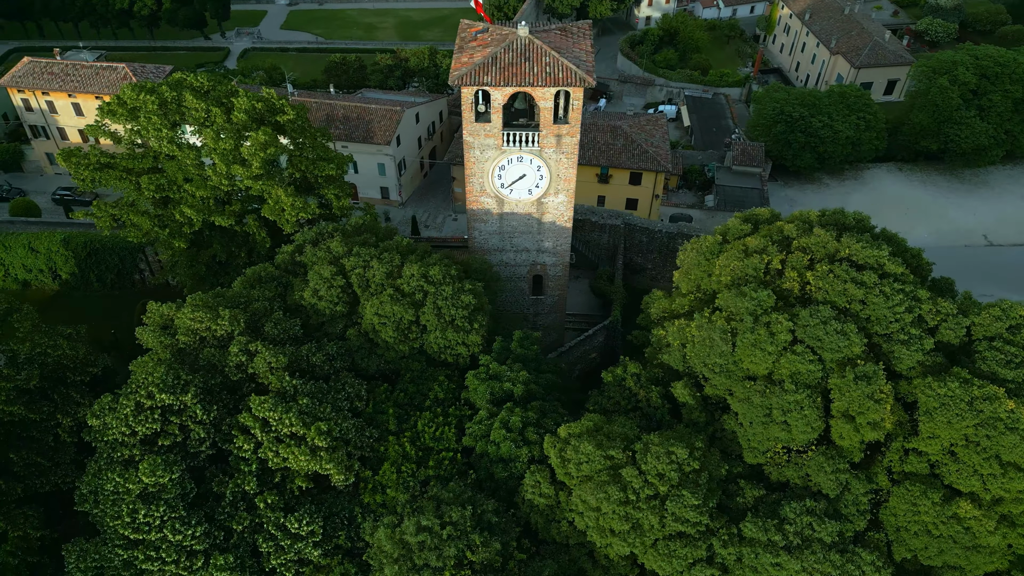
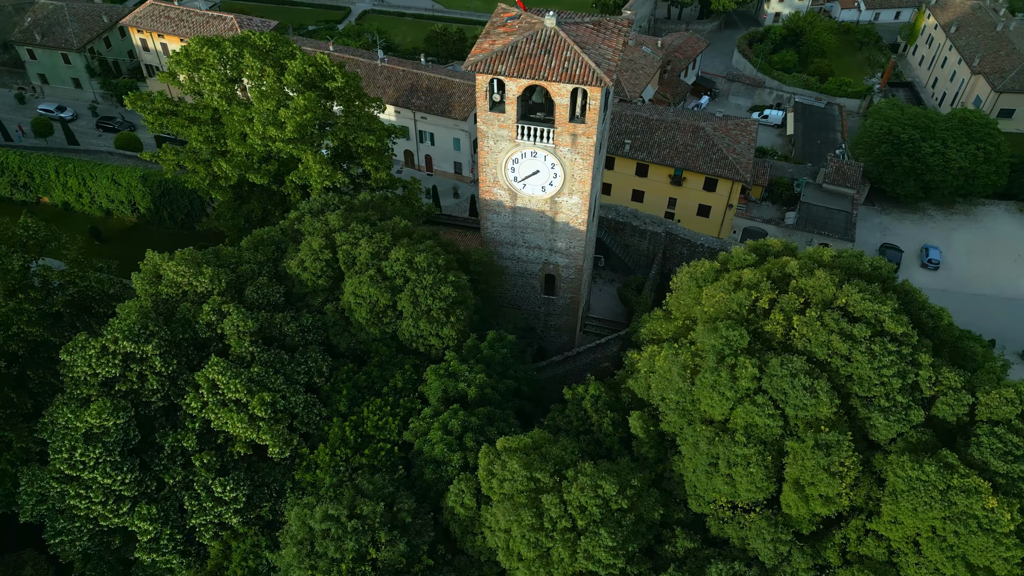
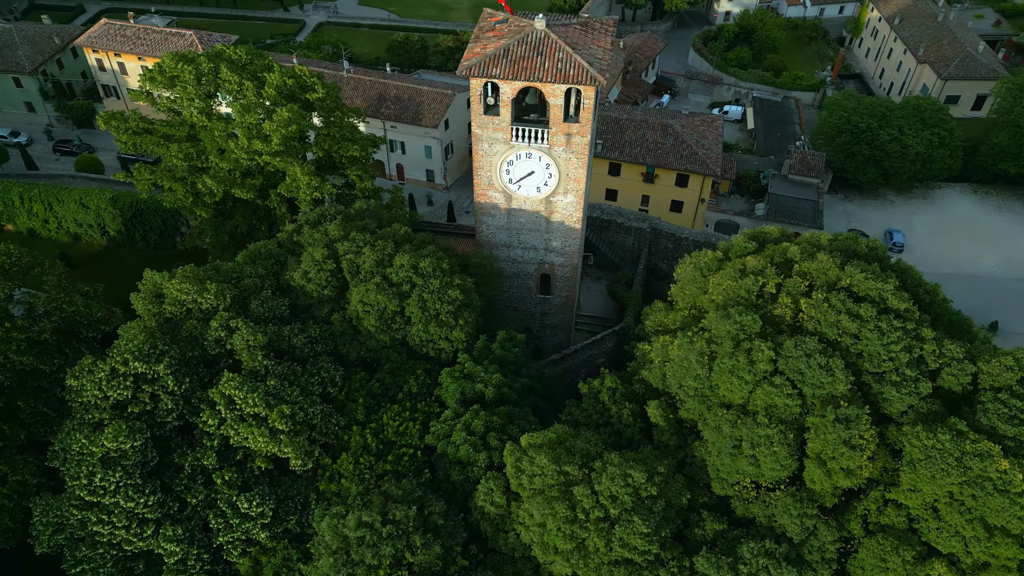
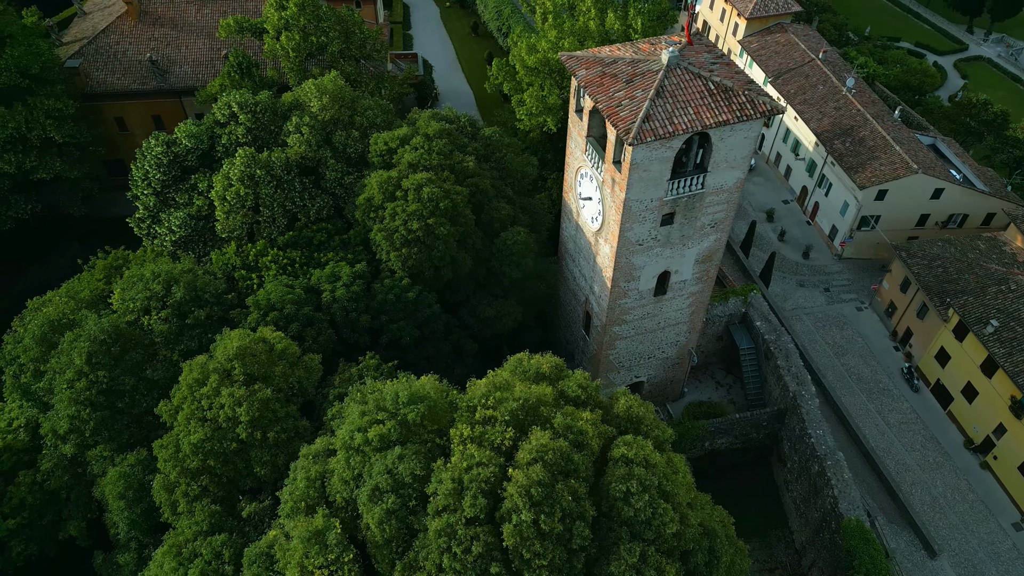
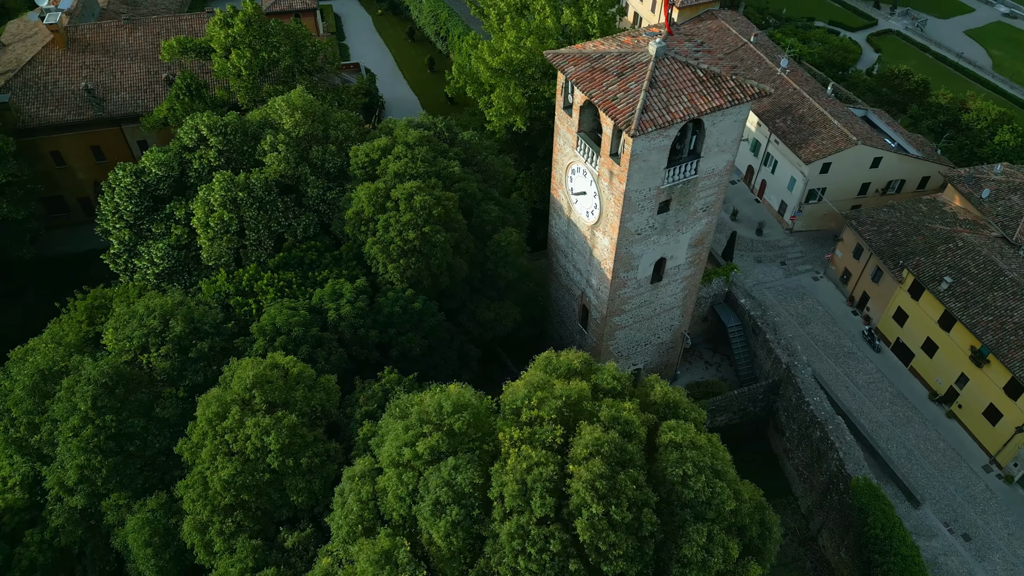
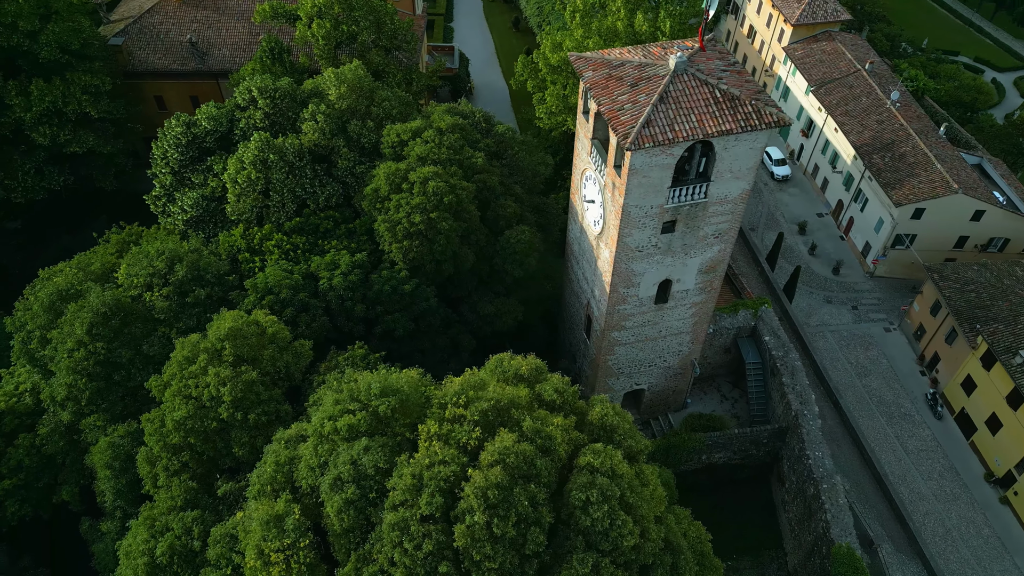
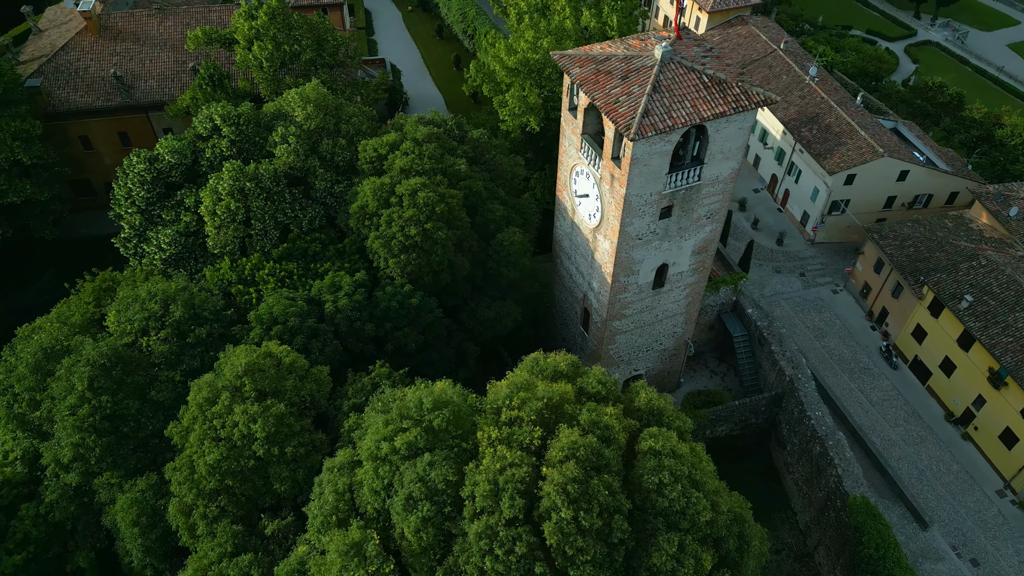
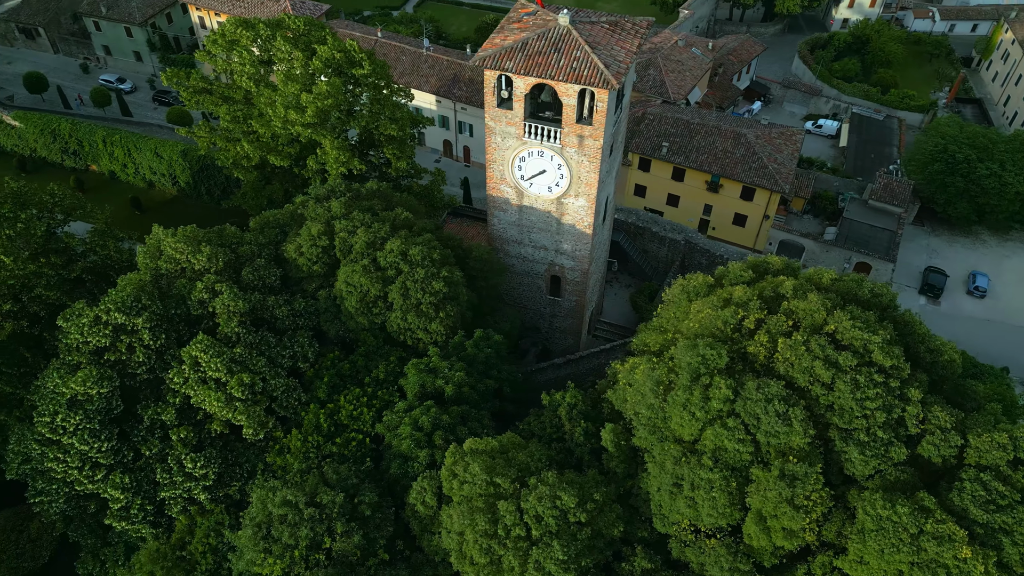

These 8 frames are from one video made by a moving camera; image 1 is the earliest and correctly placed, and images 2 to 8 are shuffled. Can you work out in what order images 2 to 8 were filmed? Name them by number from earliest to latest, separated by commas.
3, 2, 8, 5, 7, 4, 6
